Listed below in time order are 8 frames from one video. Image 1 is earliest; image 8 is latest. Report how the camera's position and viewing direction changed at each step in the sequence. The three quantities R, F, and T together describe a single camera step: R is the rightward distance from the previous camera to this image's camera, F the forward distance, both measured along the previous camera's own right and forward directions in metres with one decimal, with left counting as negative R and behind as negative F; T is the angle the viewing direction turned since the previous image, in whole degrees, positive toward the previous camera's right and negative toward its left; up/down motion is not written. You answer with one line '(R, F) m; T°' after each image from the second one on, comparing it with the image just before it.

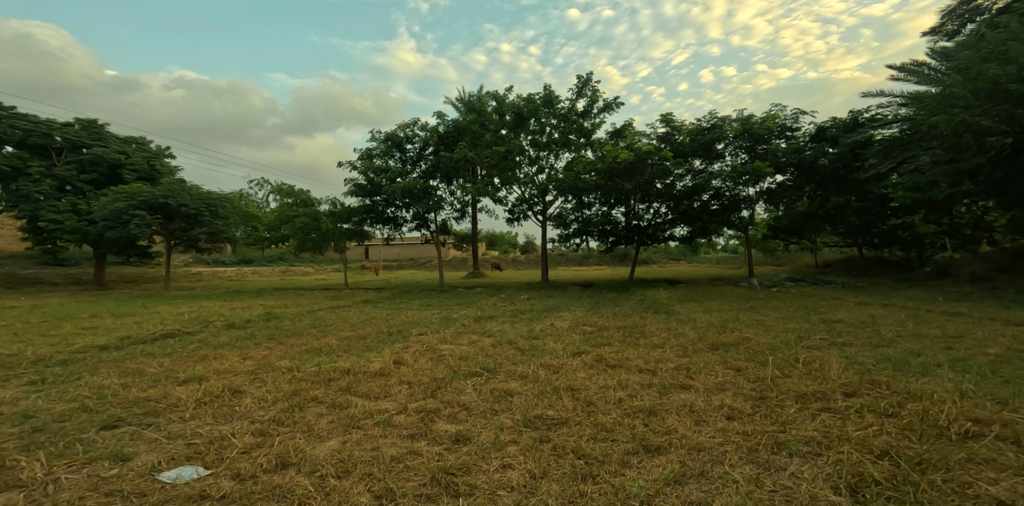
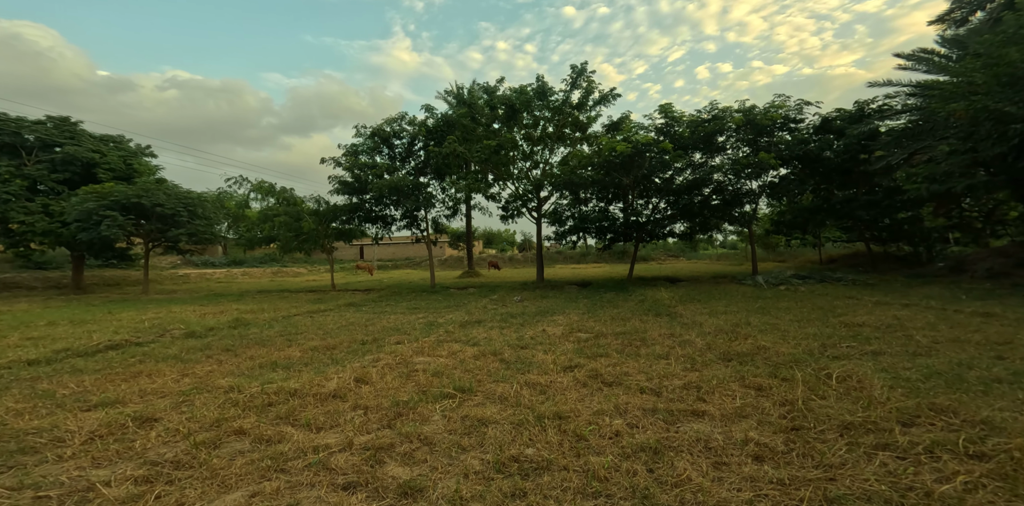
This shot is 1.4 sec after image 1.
(+0.2, +0.8) m; 0°
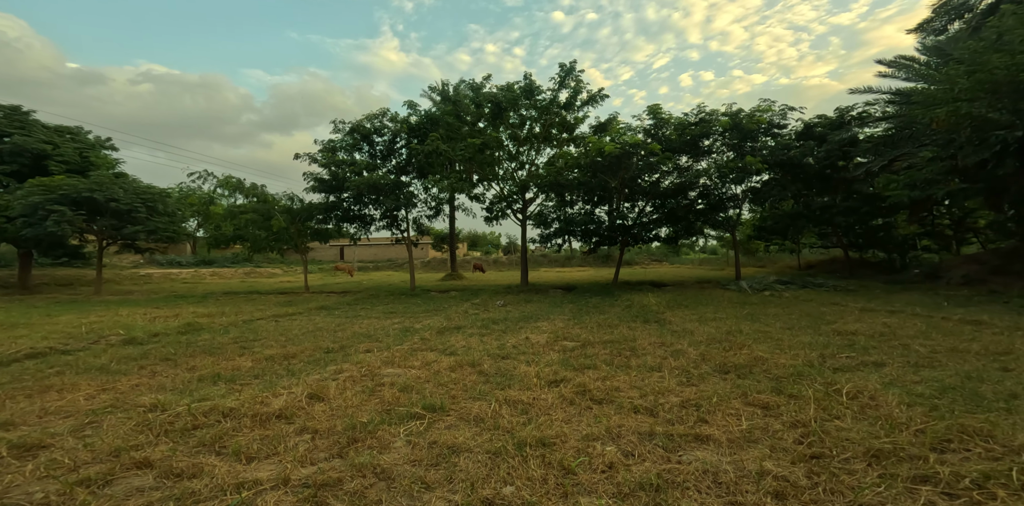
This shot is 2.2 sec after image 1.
(0.0, +0.5) m; +2°
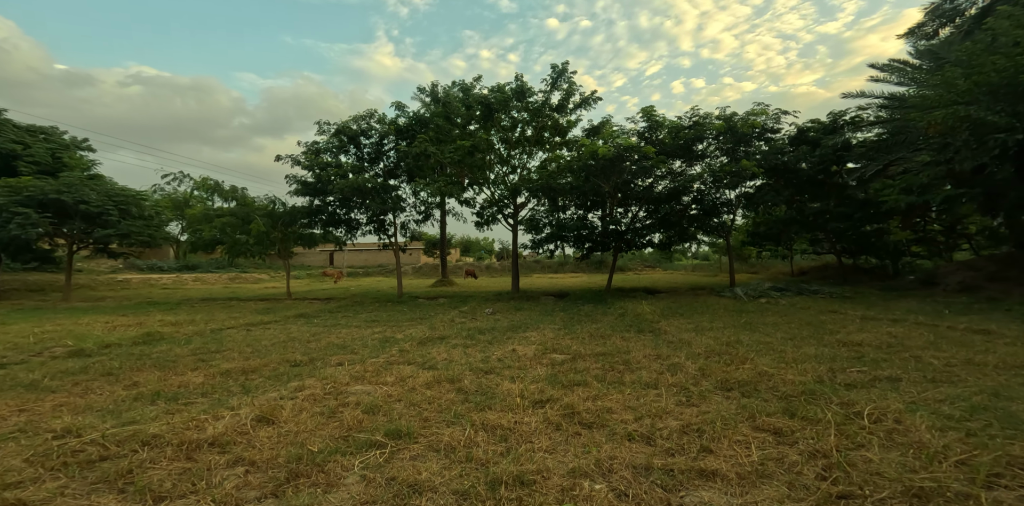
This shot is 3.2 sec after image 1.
(+0.1, +0.4) m; +1°
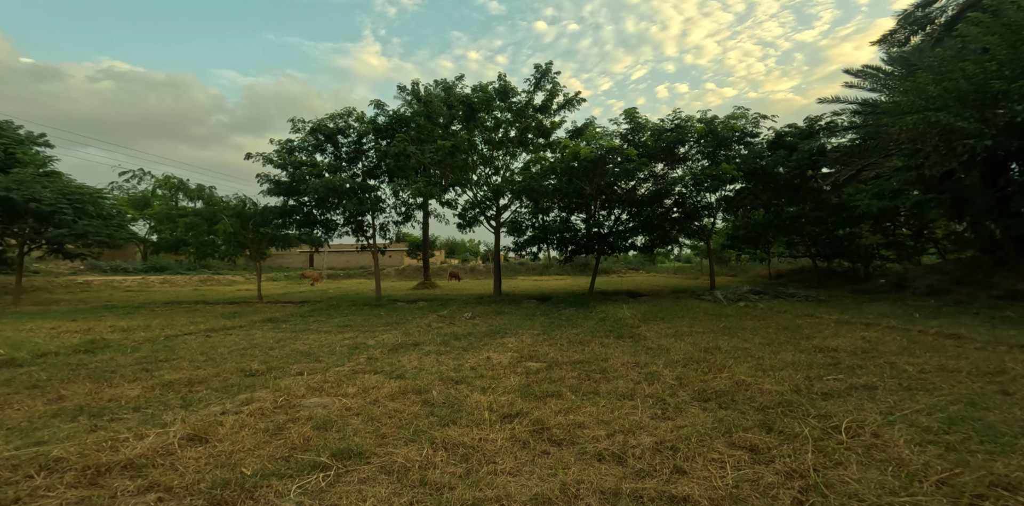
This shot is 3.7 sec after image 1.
(+0.1, +0.2) m; +2°
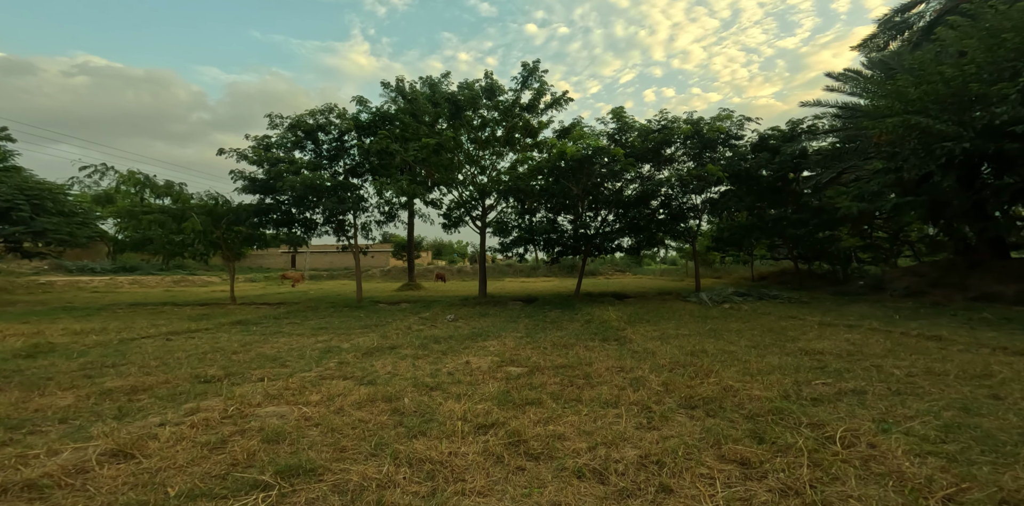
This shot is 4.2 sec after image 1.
(+0.1, +0.3) m; +2°
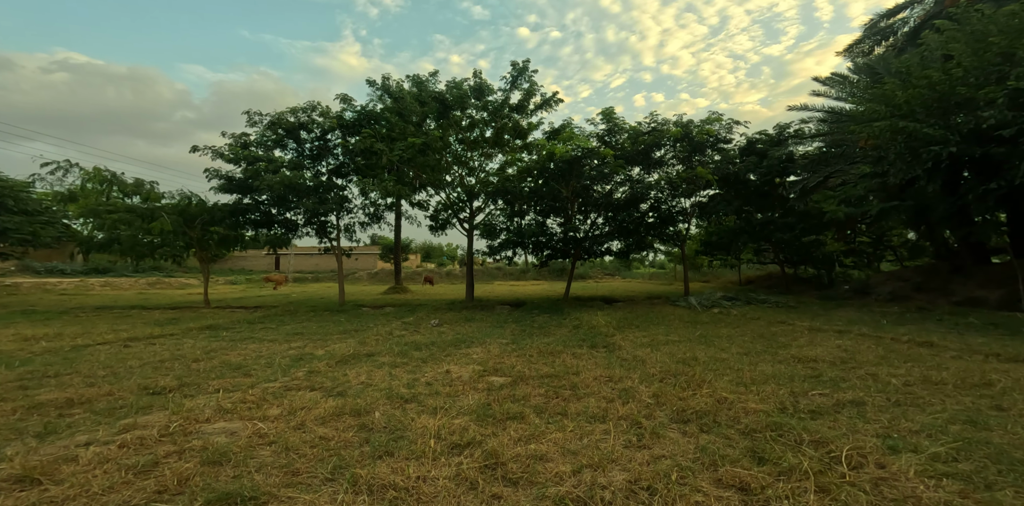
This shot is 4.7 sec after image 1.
(+0.1, +0.3) m; +1°
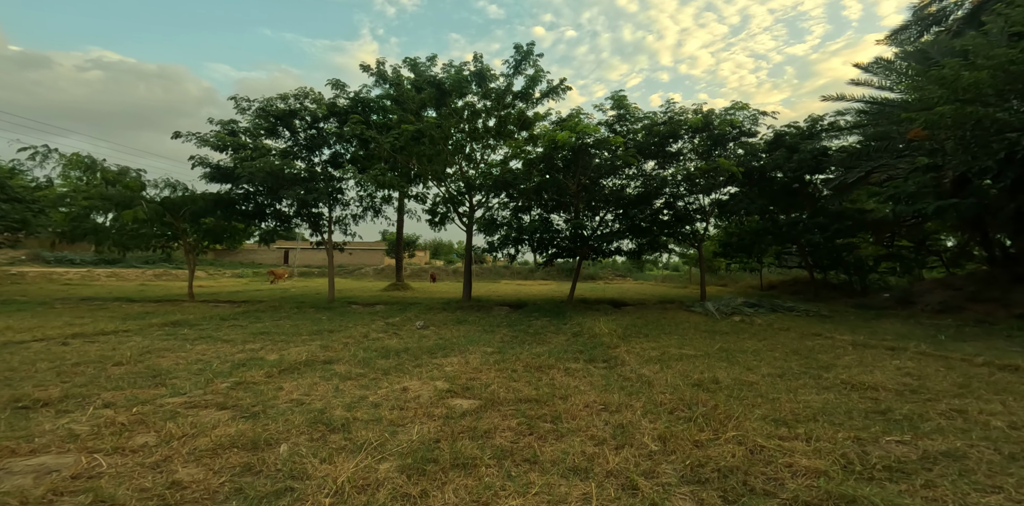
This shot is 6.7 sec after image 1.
(+0.4, +1.1) m; -3°
